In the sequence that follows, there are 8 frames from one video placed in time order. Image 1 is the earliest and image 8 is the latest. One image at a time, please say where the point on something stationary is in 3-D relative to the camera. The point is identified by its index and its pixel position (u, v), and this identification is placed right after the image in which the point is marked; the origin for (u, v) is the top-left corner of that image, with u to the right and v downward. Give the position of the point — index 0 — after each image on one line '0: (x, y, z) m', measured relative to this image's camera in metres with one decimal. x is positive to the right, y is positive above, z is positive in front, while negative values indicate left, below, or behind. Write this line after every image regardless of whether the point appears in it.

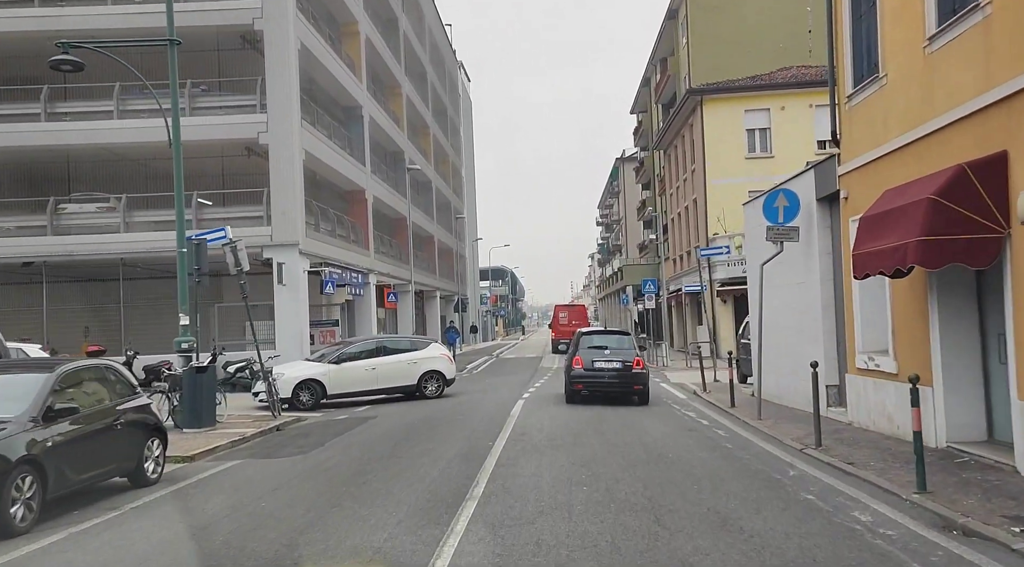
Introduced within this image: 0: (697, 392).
0: (+4.5, -2.6, +17.1) m
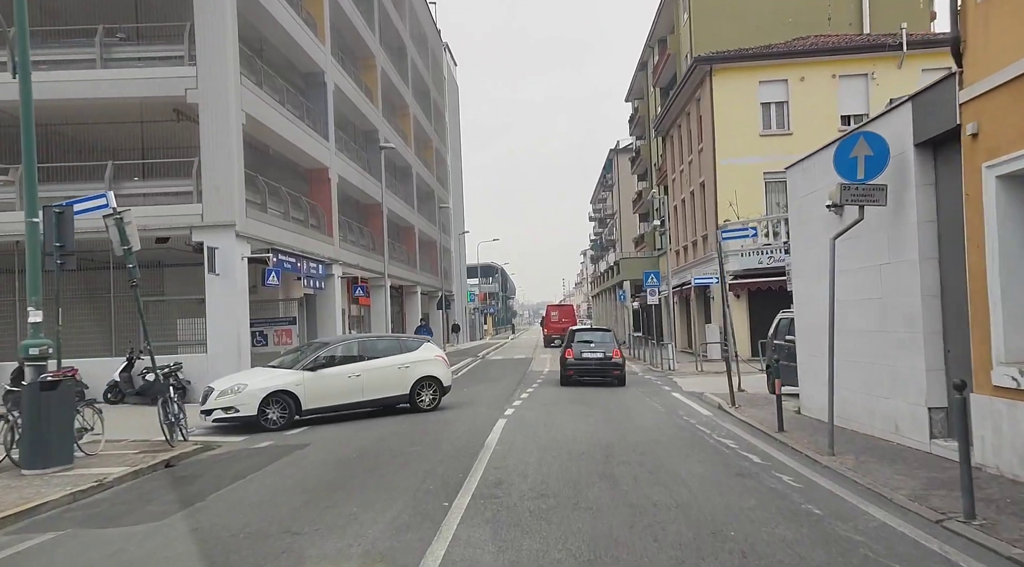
0: (+4.1, -2.4, +13.8) m
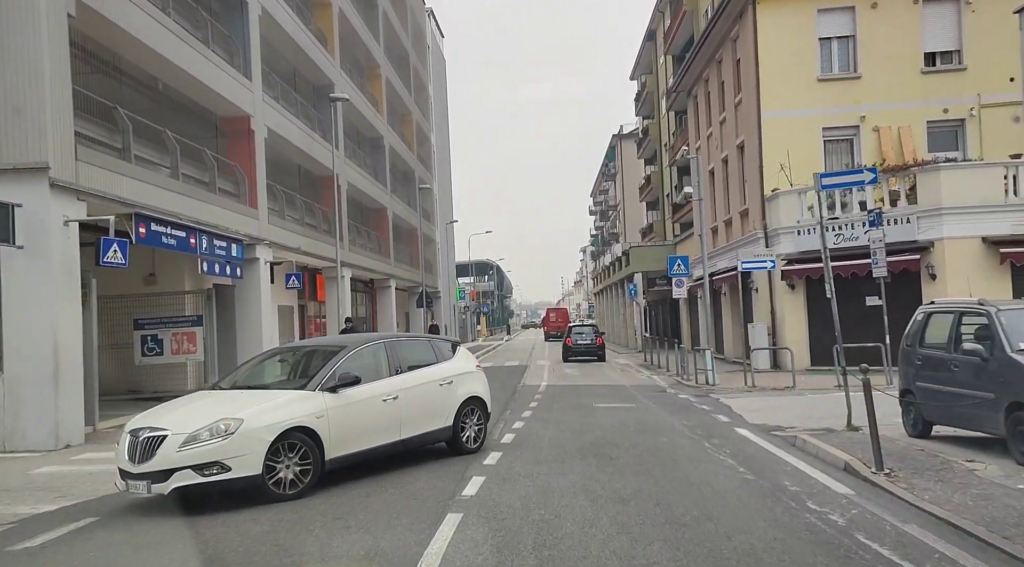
0: (+3.8, -2.0, +7.6) m
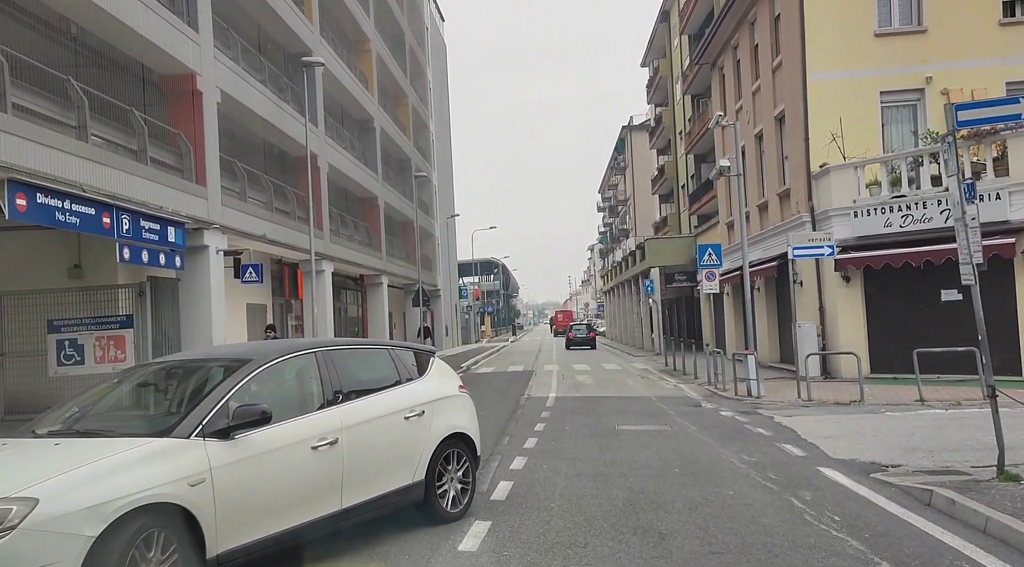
0: (+3.7, -1.8, +4.4) m
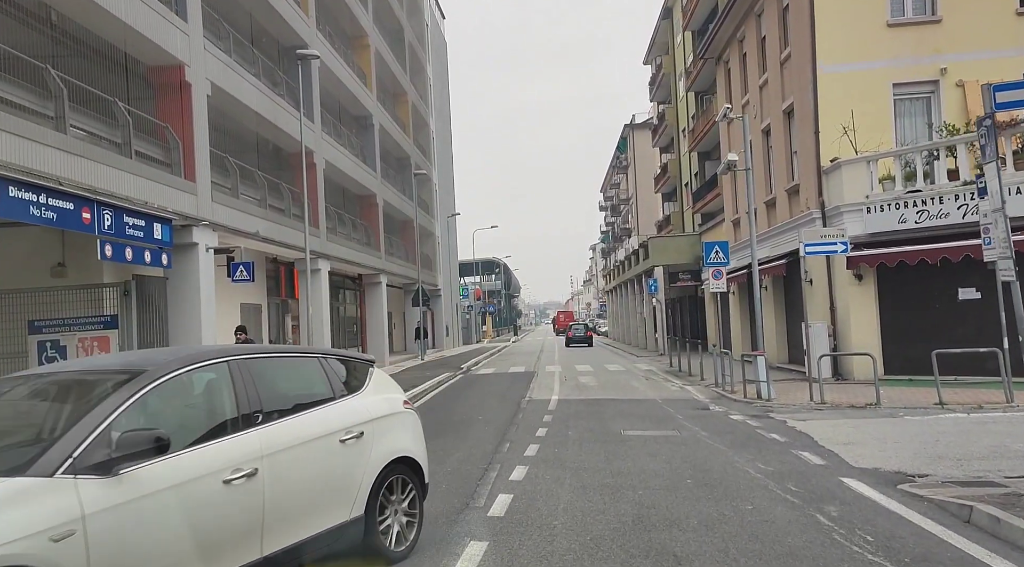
0: (+3.7, -1.8, +3.8) m
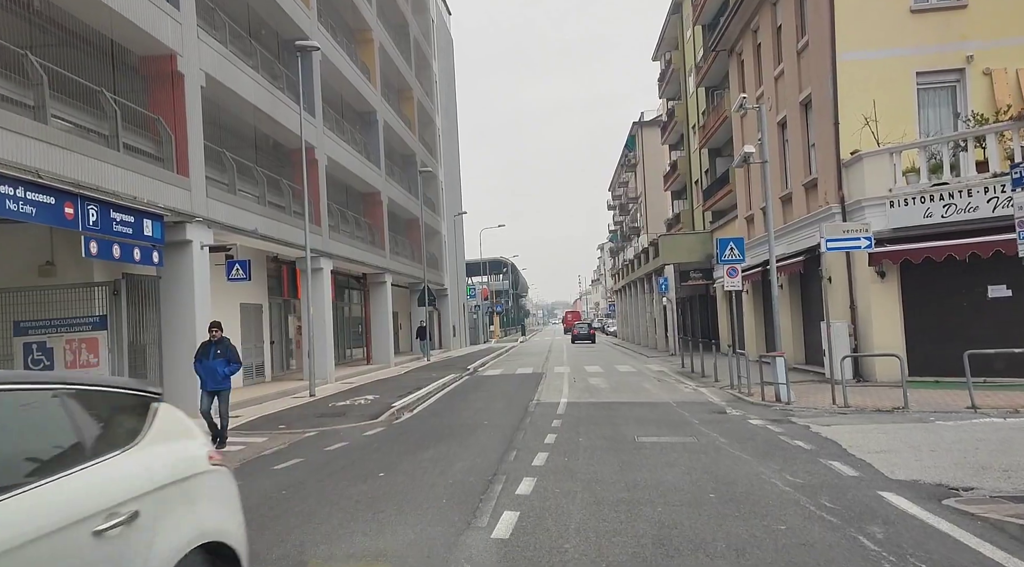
0: (+3.7, -1.7, +3.1) m
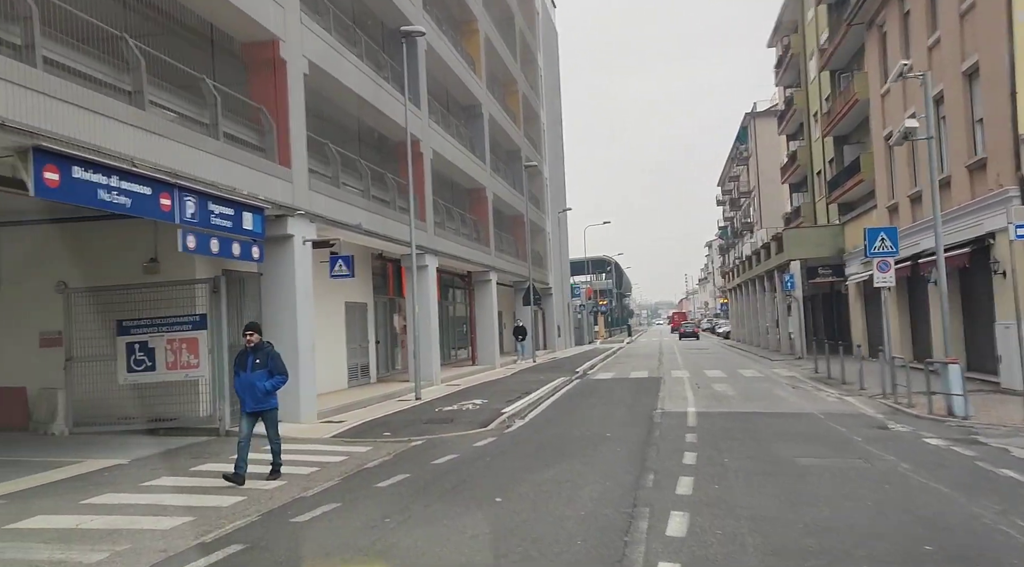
0: (+4.3, -1.6, +1.2) m
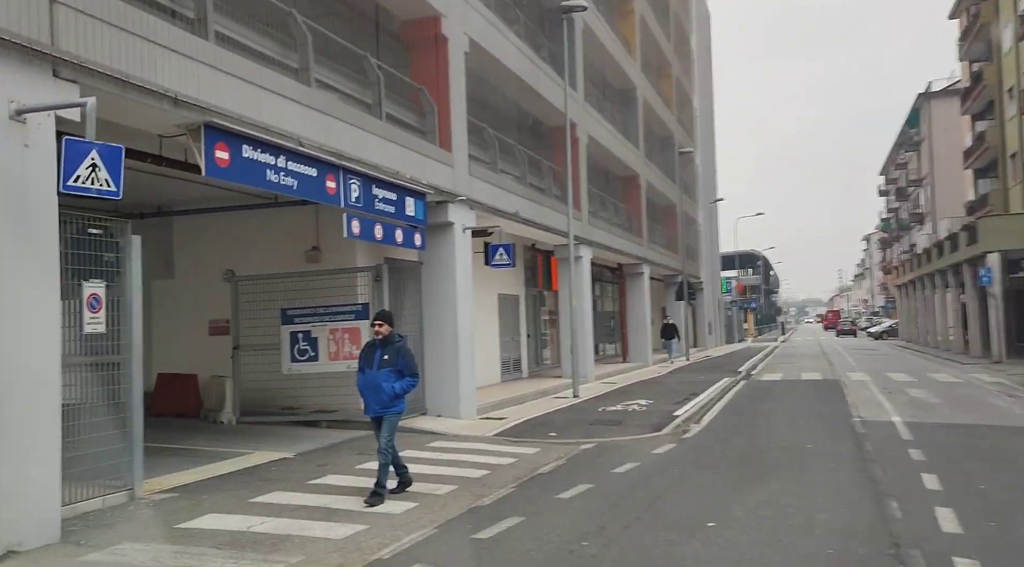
0: (+4.9, -1.5, -0.7) m
